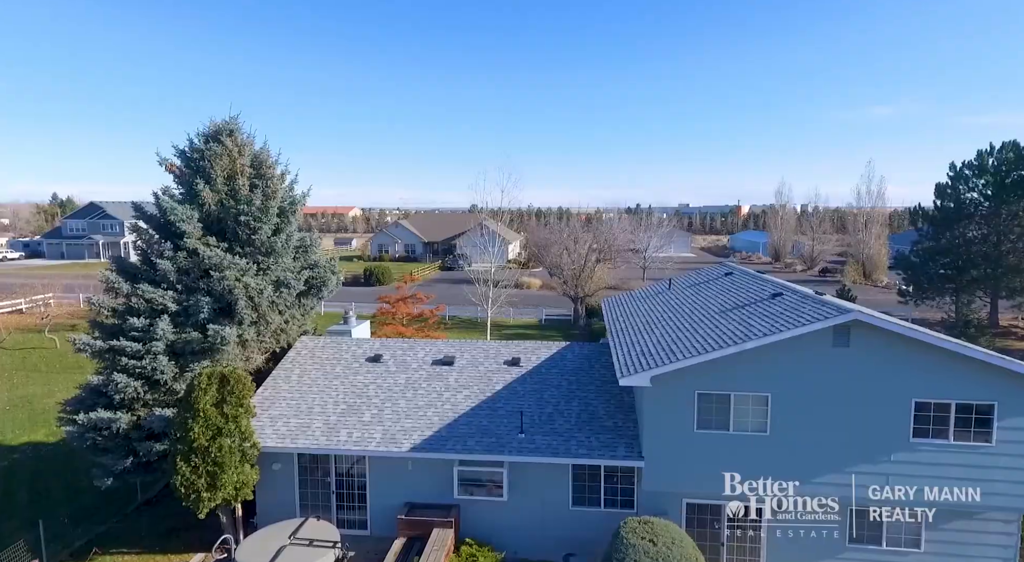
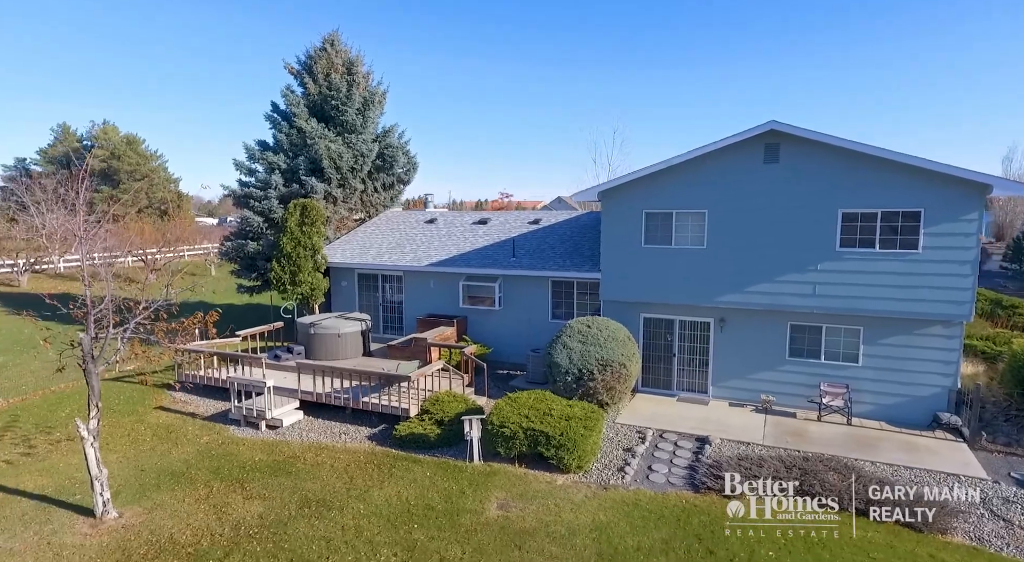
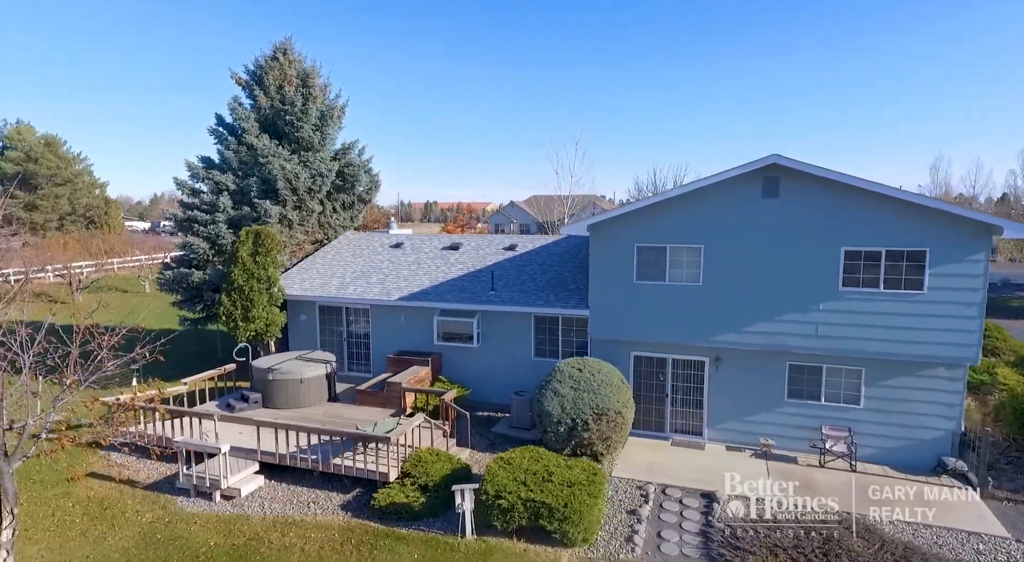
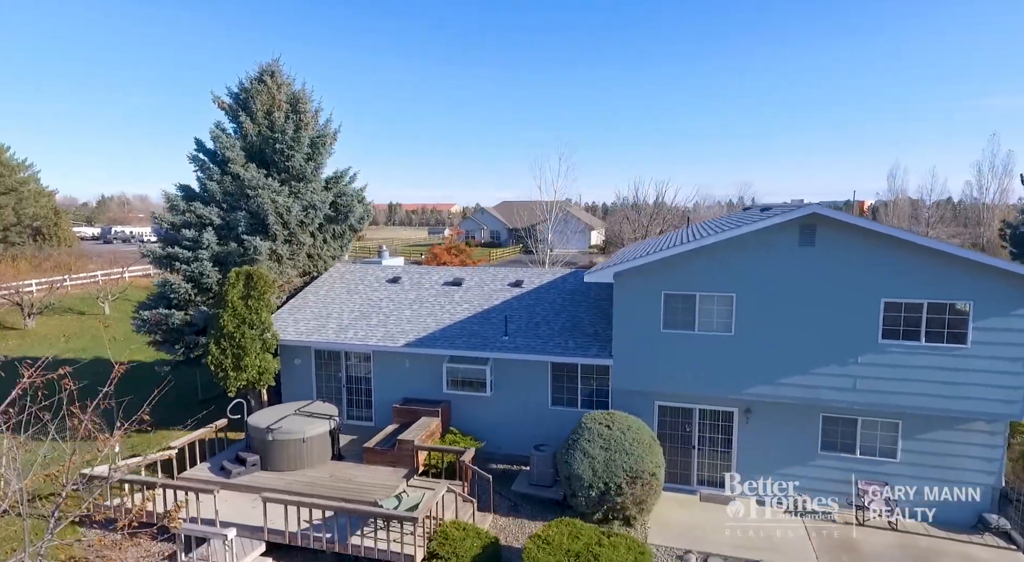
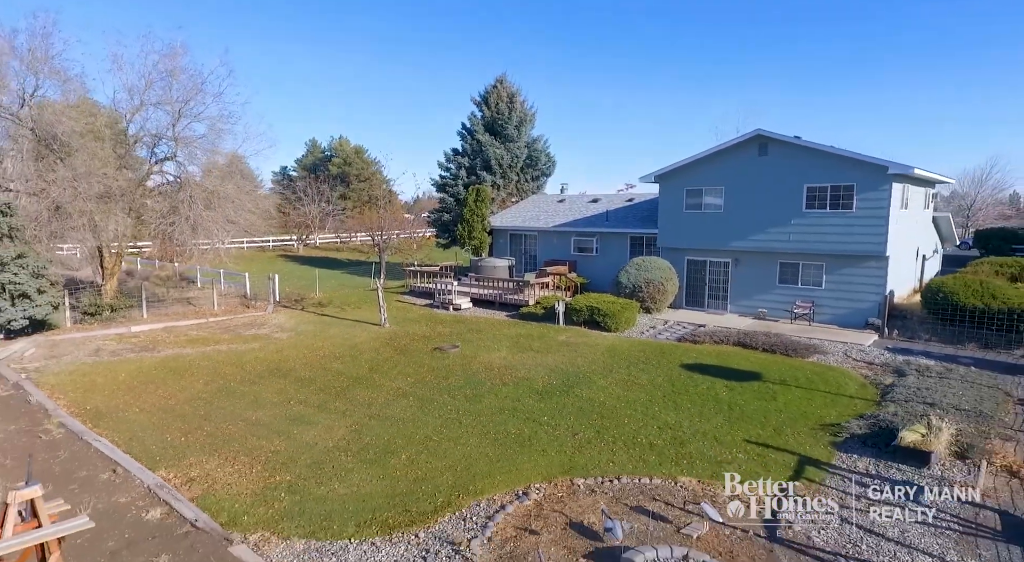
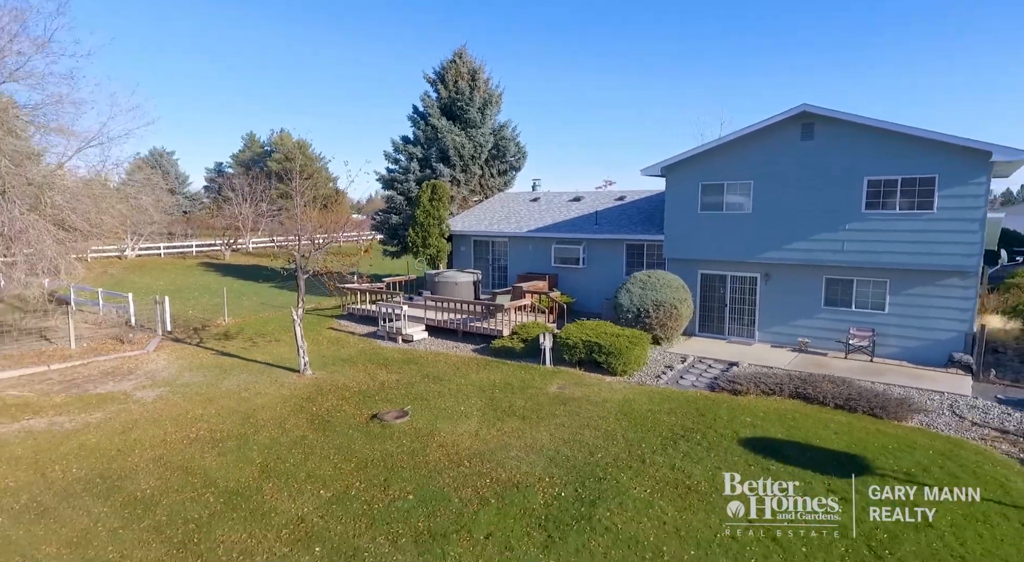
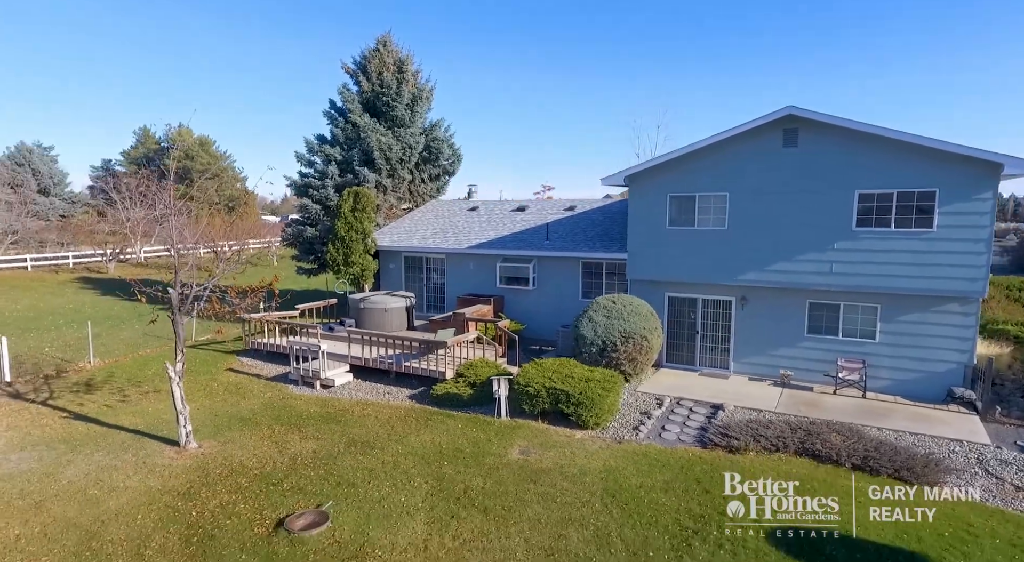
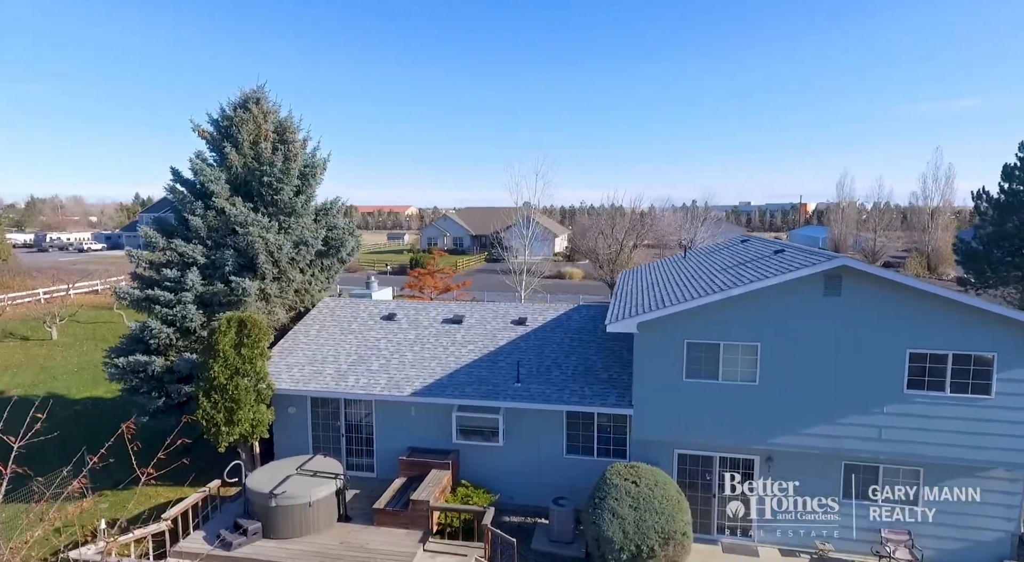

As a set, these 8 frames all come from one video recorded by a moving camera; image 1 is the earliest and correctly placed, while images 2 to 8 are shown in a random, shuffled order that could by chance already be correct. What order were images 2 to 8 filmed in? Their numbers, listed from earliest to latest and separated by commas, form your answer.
8, 4, 3, 2, 7, 6, 5
